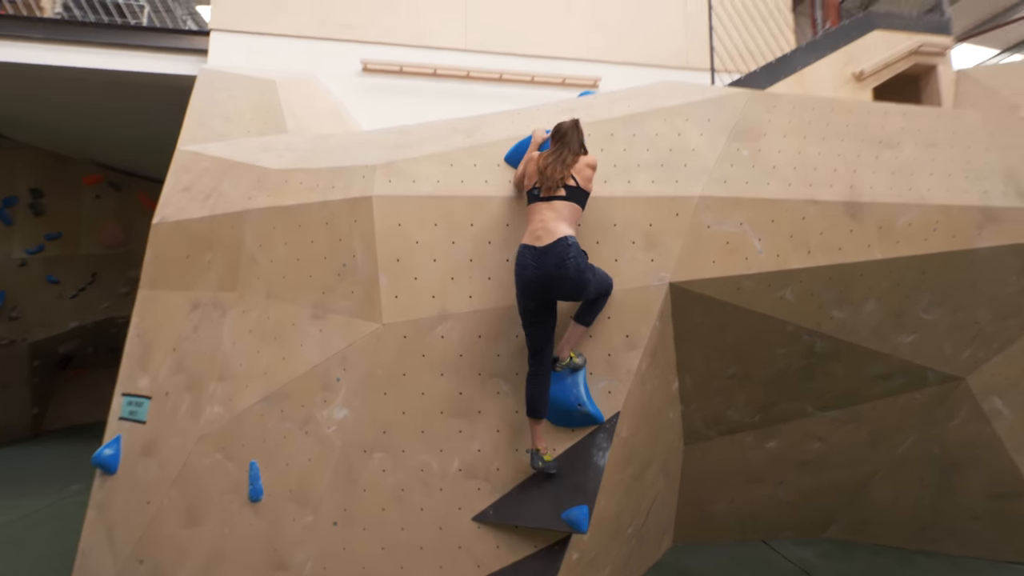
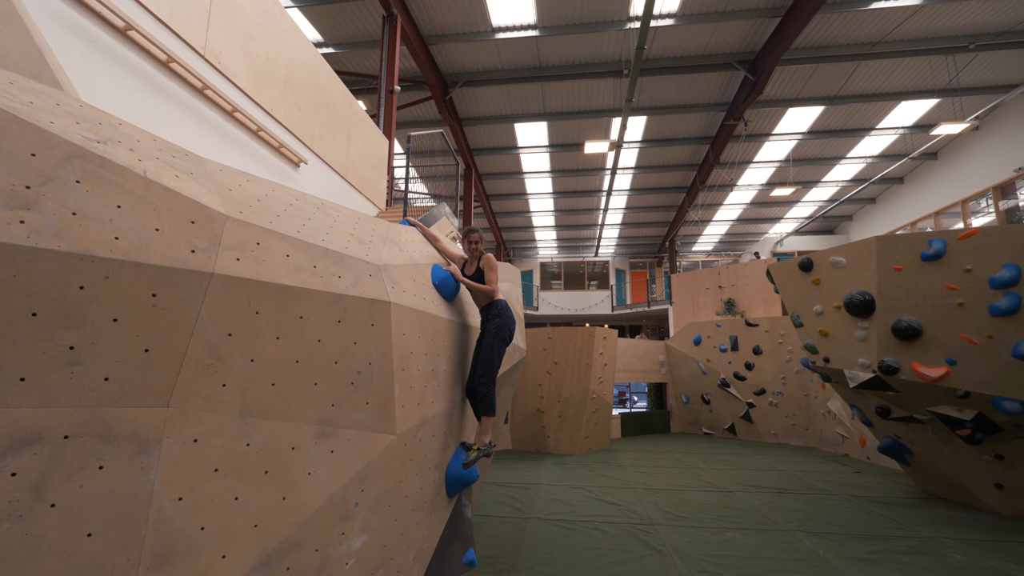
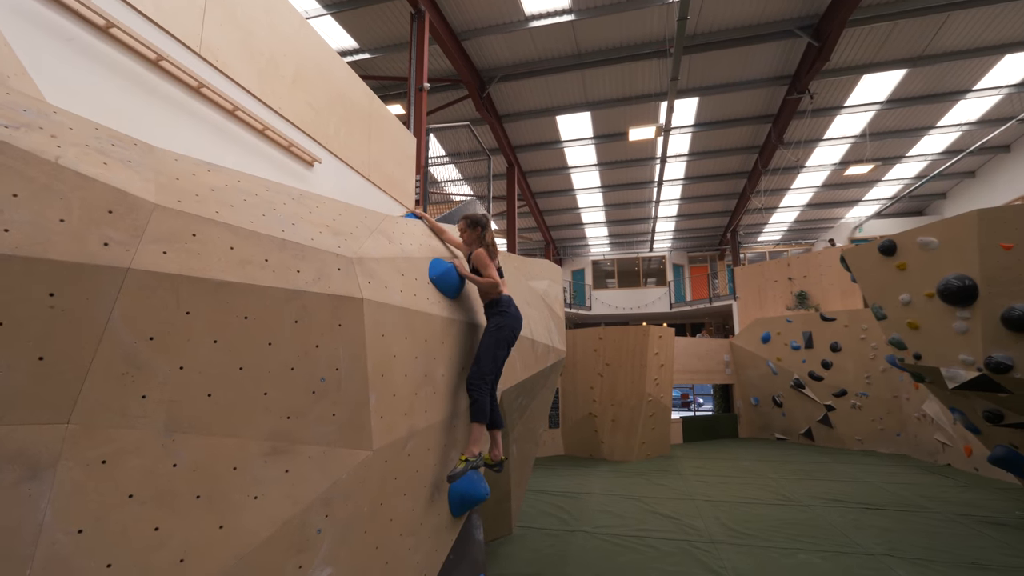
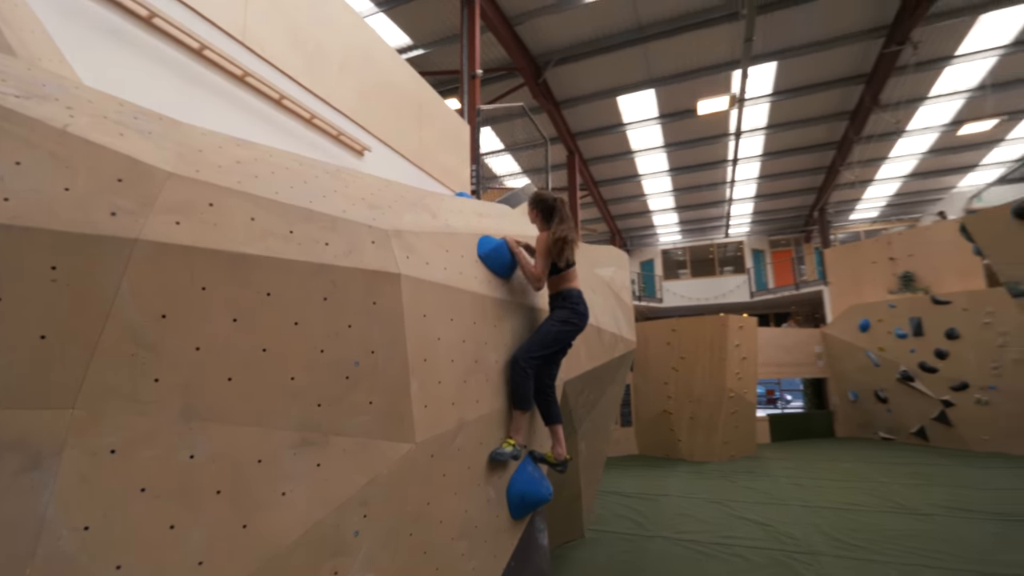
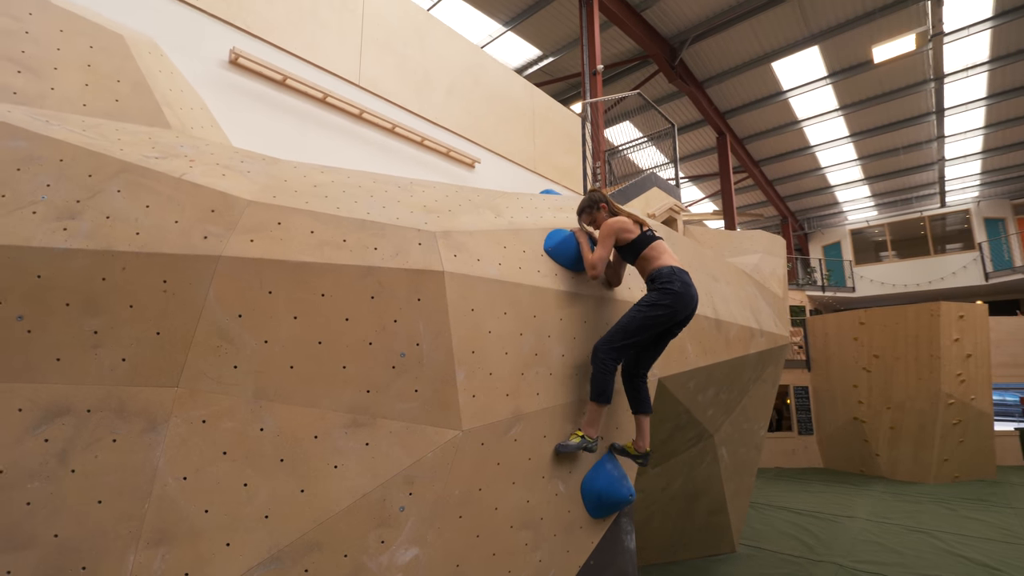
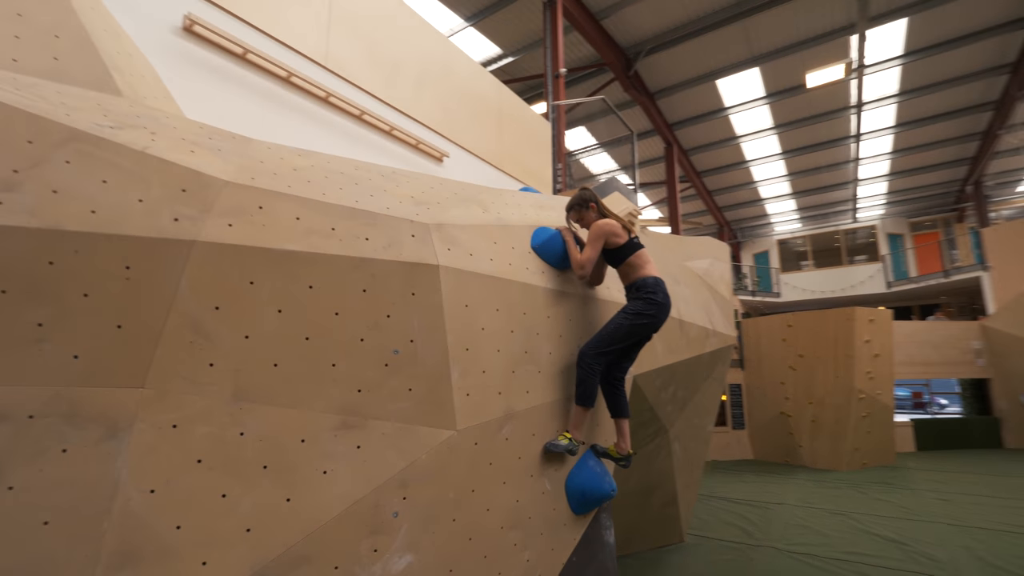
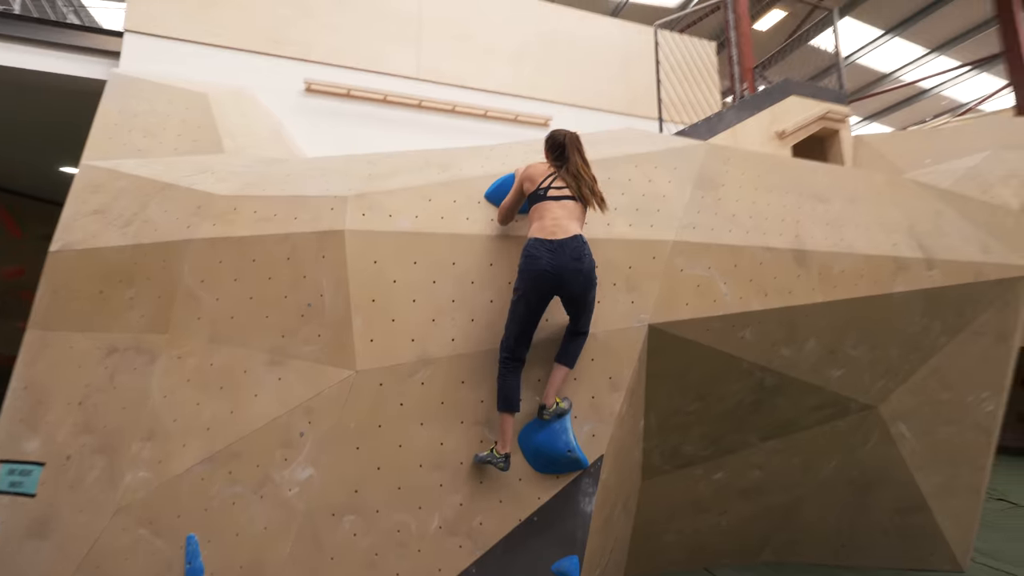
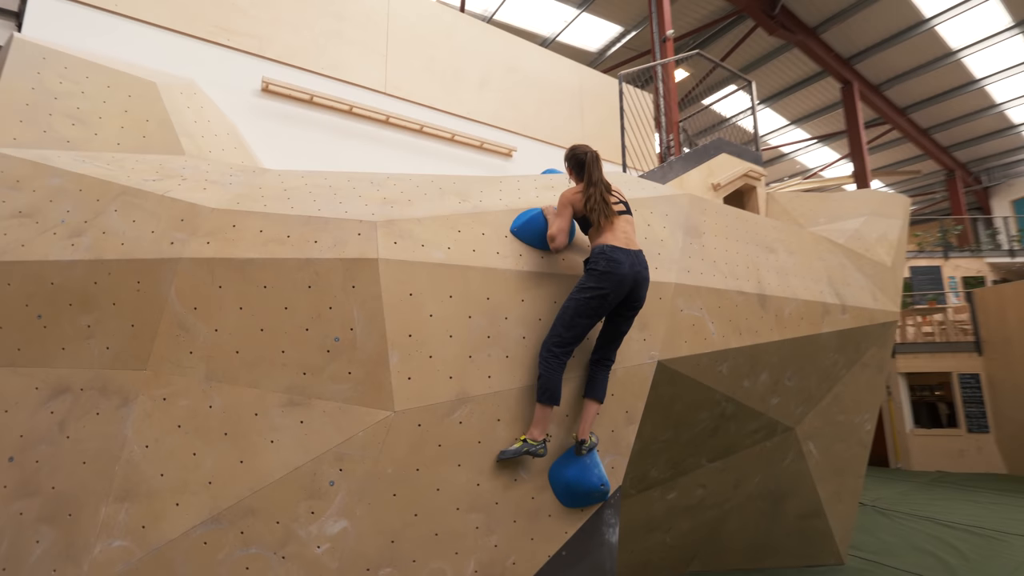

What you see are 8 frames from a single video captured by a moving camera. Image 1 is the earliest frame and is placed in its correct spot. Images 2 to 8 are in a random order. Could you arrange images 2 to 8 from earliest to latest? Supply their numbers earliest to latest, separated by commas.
7, 8, 5, 6, 4, 3, 2
